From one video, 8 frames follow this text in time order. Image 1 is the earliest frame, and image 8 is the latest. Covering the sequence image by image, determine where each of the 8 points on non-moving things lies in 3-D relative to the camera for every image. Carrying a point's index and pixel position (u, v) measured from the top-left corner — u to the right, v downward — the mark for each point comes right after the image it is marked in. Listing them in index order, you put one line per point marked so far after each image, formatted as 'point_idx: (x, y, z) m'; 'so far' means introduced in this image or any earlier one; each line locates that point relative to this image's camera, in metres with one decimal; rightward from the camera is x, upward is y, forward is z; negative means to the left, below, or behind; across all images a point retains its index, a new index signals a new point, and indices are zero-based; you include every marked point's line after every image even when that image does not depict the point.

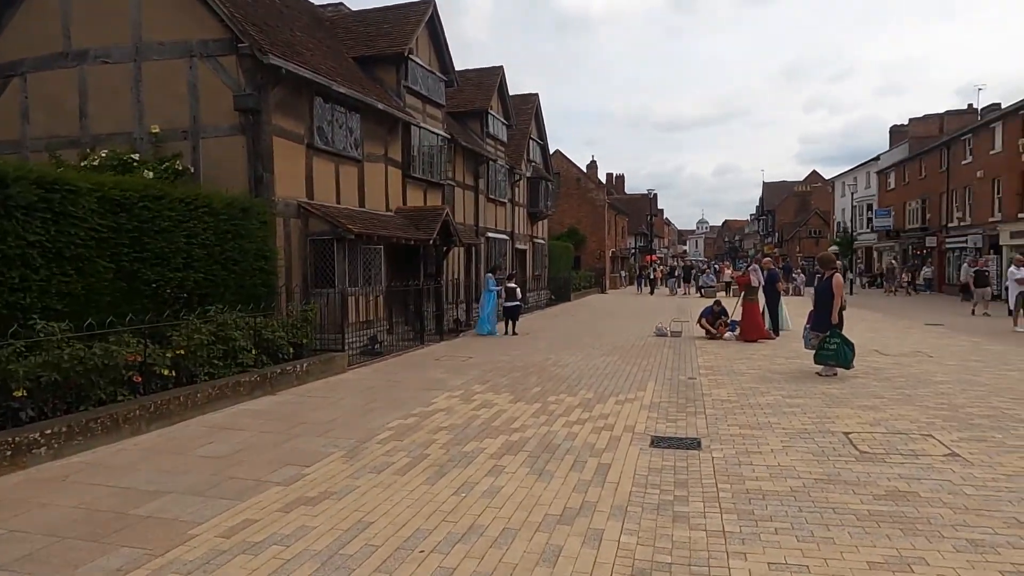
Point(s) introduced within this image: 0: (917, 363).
0: (+7.3, -1.3, +12.0) m
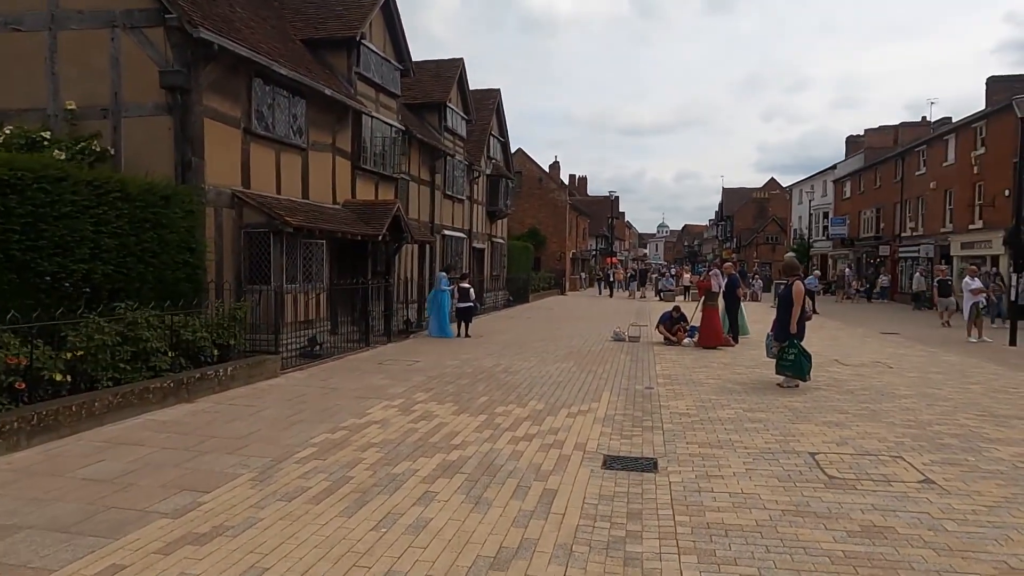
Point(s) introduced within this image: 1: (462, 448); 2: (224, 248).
0: (+6.4, -1.5, +11.6) m
1: (-0.5, -1.7, +6.9) m
2: (-5.0, +0.7, +11.7) m
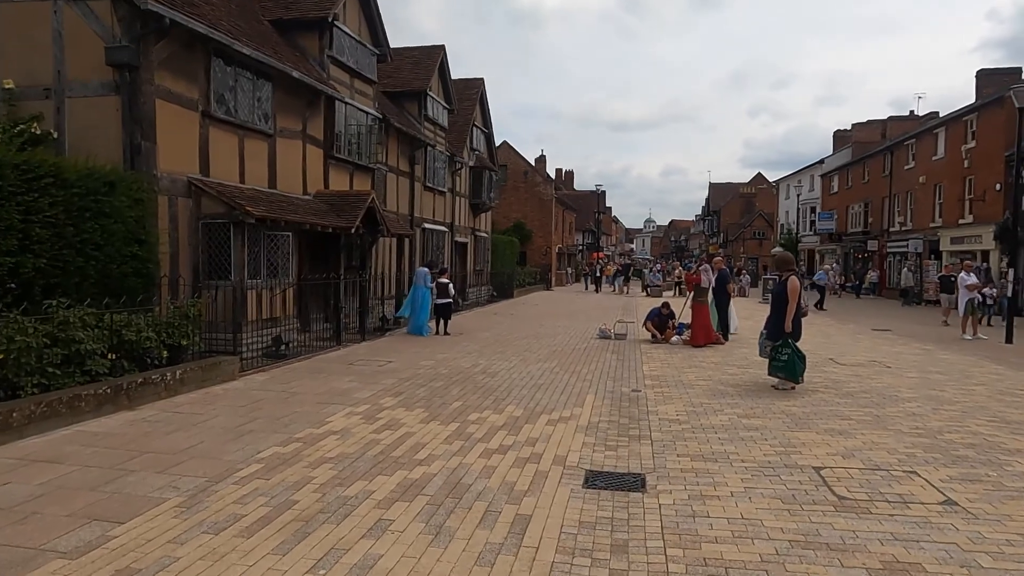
0: (+6.0, -1.4, +11.0) m
1: (-0.8, -1.6, +6.1) m
2: (-5.4, +0.7, +10.8) m
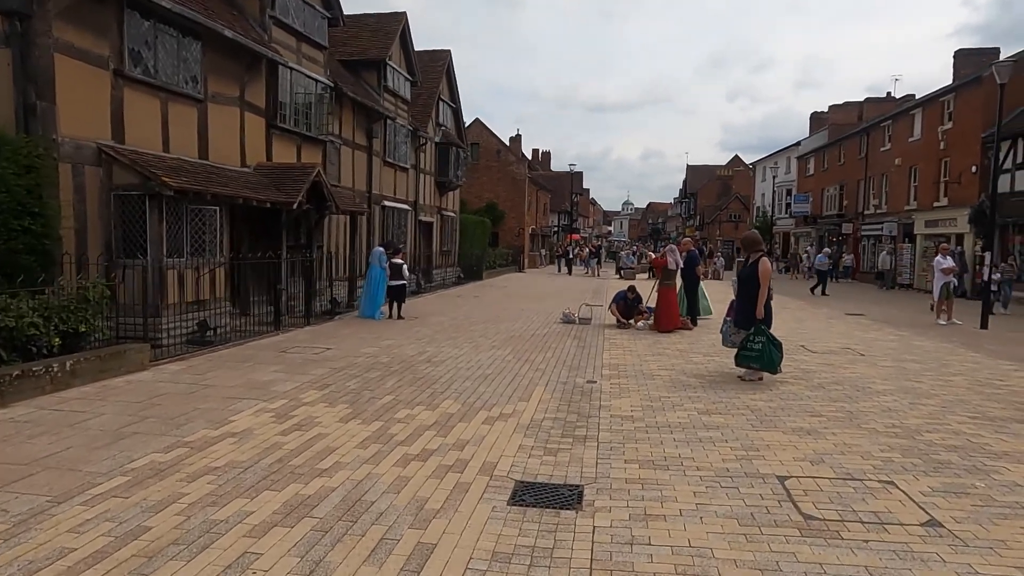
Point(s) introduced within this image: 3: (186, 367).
0: (+5.2, -1.2, +10.3) m
1: (-1.4, -1.5, +5.2) m
2: (-6.2, +1.0, +9.7) m
3: (-4.4, -1.1, +9.0) m
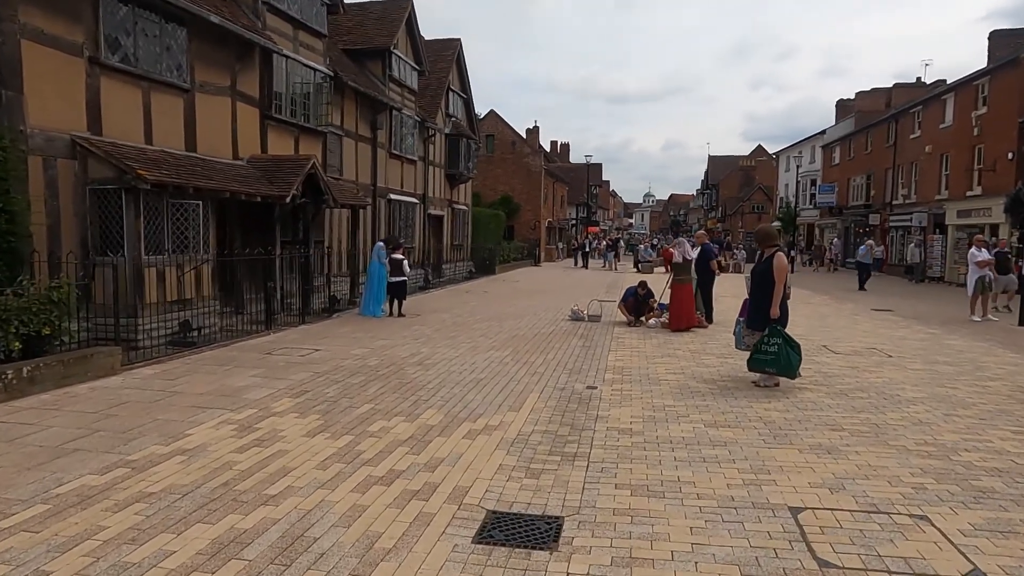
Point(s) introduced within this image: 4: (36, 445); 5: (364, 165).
0: (+5.2, -1.1, +9.5) m
1: (-1.6, -1.5, +4.6) m
2: (-6.2, +1.1, +9.2) m
3: (-4.5, -1.1, +8.5) m
4: (-4.0, -1.3, +5.6) m
5: (-4.1, +3.4, +18.6) m
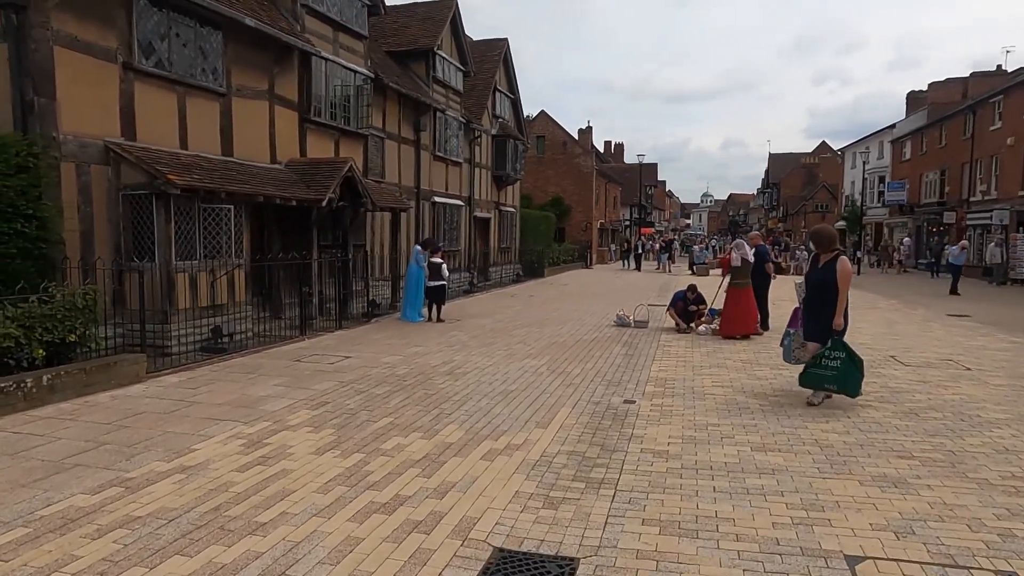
0: (+5.6, -1.2, +8.5) m
1: (-1.6, -1.5, +4.2) m
2: (-5.8, +1.0, +9.2) m
3: (-4.1, -1.1, +8.4) m
4: (-3.8, -1.4, +5.4) m
5: (-2.9, +3.3, +18.4) m
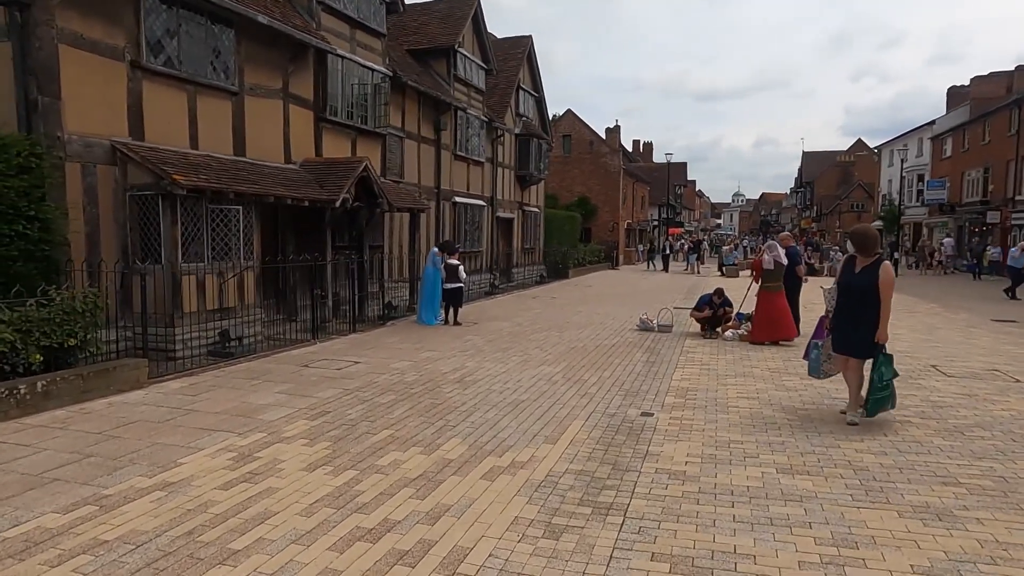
0: (+5.8, -1.3, +7.9) m
1: (-1.6, -1.6, +3.9) m
2: (-5.6, +0.9, +9.0) m
3: (-4.0, -1.2, +8.1) m
4: (-3.8, -1.4, +5.1) m
5: (-2.3, +3.3, +18.1) m
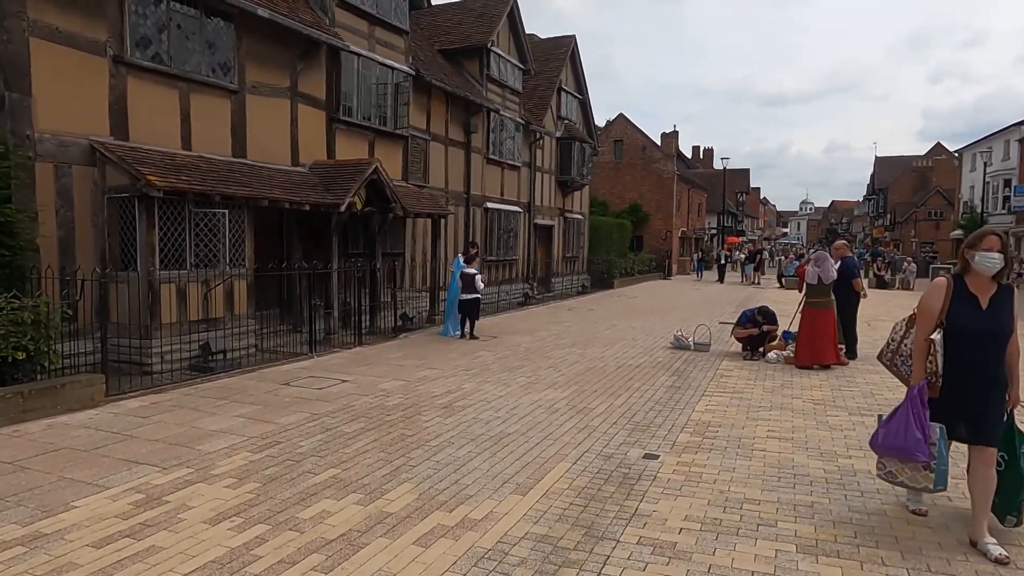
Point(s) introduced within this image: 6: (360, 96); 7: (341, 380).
0: (+5.6, -1.5, +6.3) m
1: (-2.1, -1.7, +3.0) m
2: (-5.6, +0.8, +8.5) m
3: (-4.1, -1.3, +7.4) m
4: (-4.2, -1.5, +4.4) m
5: (-1.5, +3.0, +17.2) m
6: (-3.1, +3.9, +13.5) m
7: (-2.3, -1.2, +8.8) m
